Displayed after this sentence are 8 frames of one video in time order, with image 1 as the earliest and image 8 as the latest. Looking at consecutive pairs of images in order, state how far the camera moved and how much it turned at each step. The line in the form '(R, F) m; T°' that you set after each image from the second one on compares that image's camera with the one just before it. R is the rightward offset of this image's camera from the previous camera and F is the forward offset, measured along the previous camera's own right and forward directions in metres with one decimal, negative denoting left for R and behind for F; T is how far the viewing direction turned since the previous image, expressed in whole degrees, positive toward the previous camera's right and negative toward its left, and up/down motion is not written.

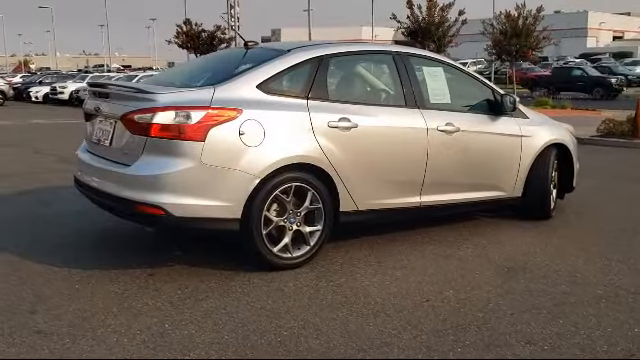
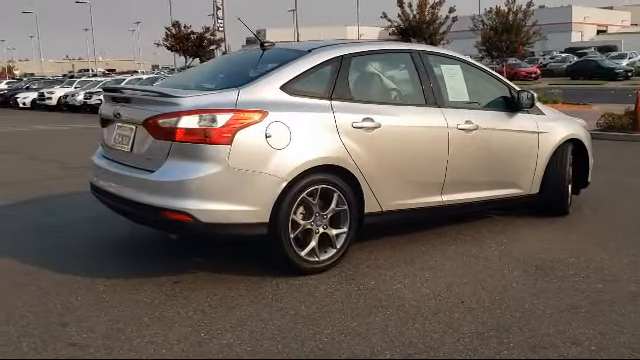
(-0.3, +0.1) m; +1°
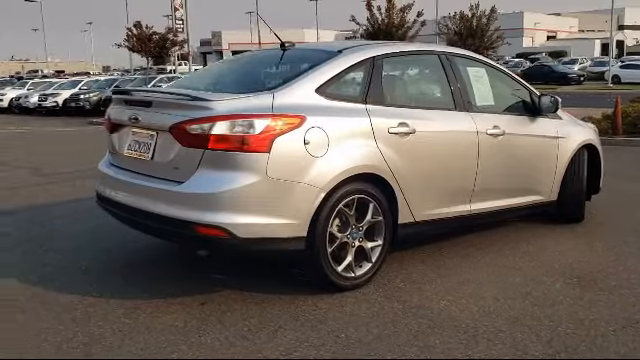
(-0.6, +0.3) m; +4°
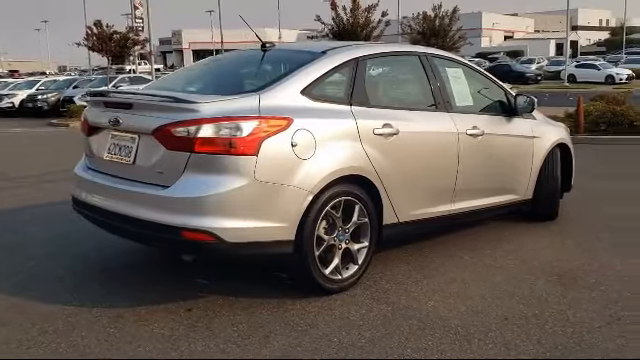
(-0.2, 0.0) m; +3°
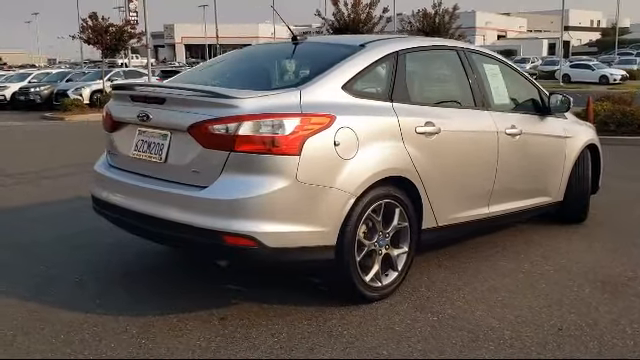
(-0.3, +0.3) m; +1°
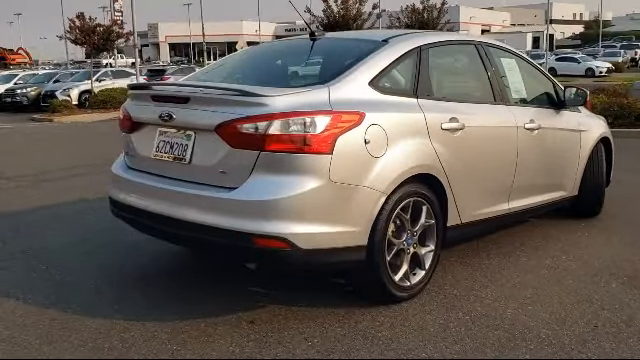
(-0.3, +0.1) m; +1°
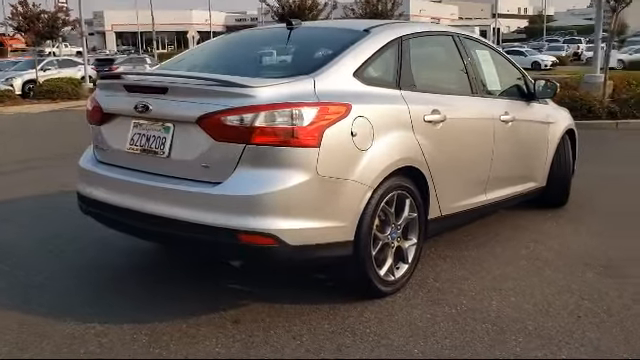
(-0.2, +0.1) m; +4°
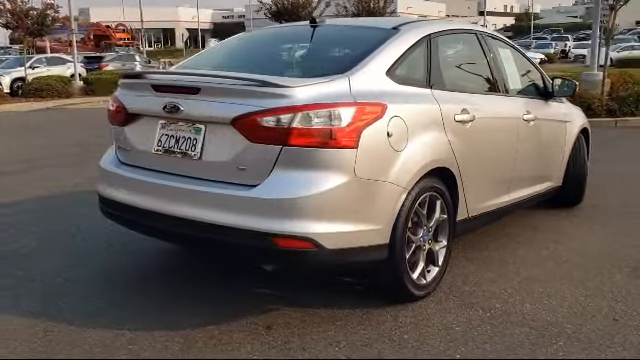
(-0.3, +0.1) m; +1°
